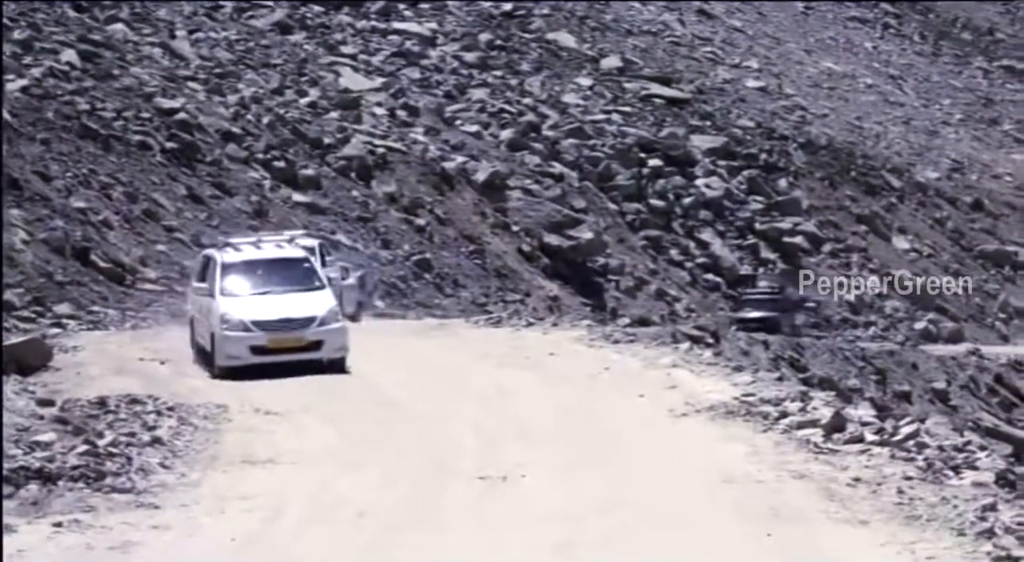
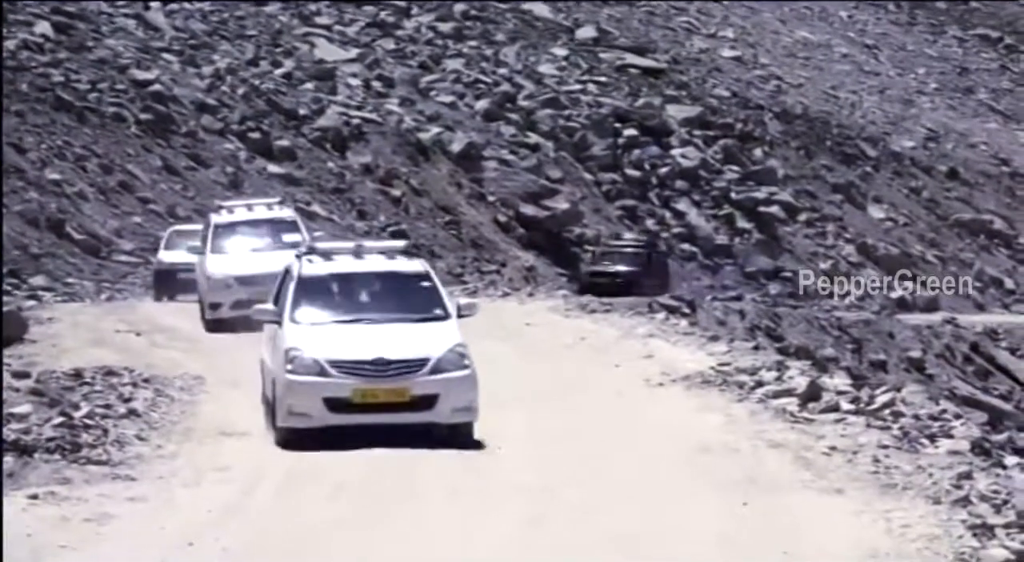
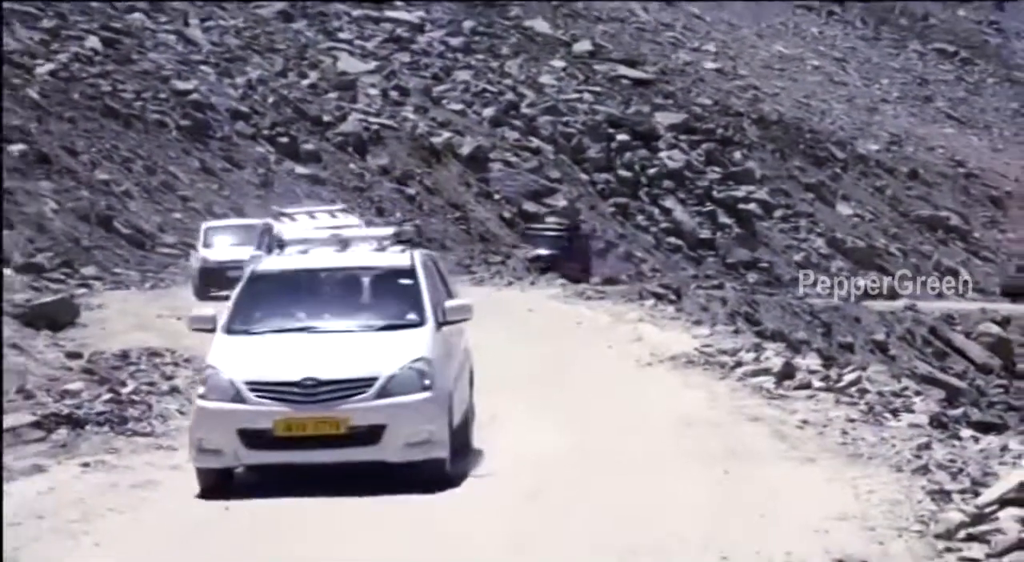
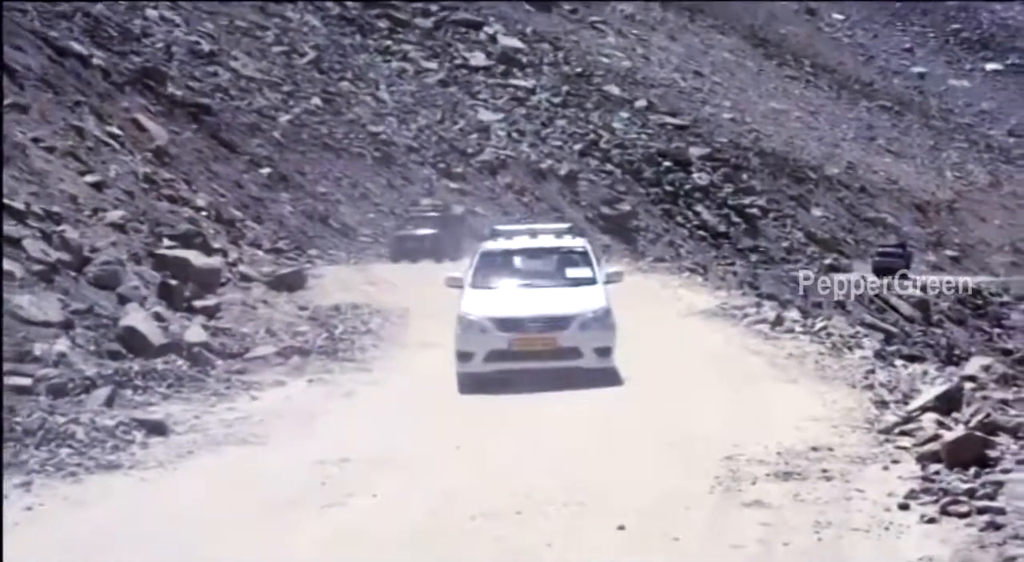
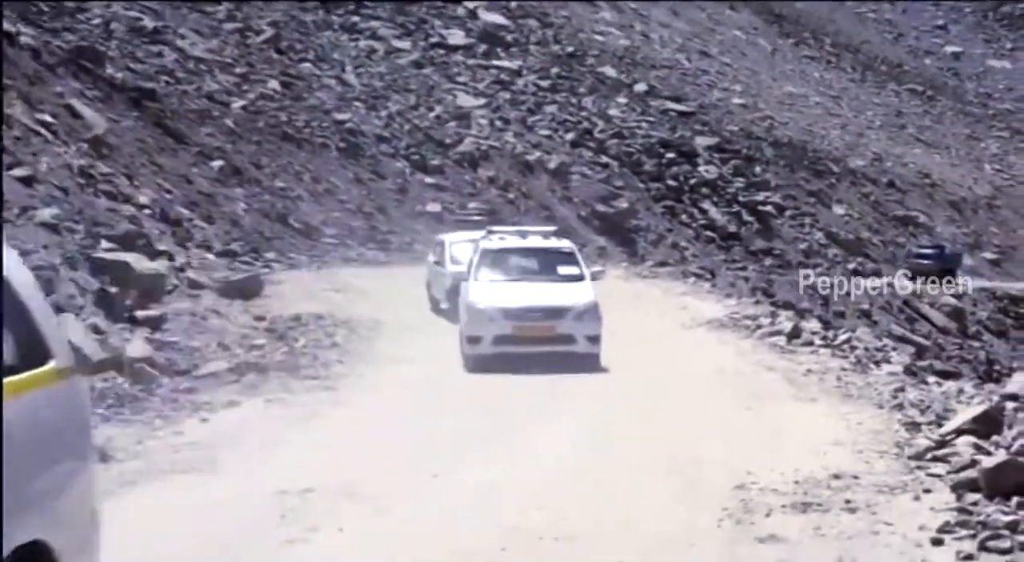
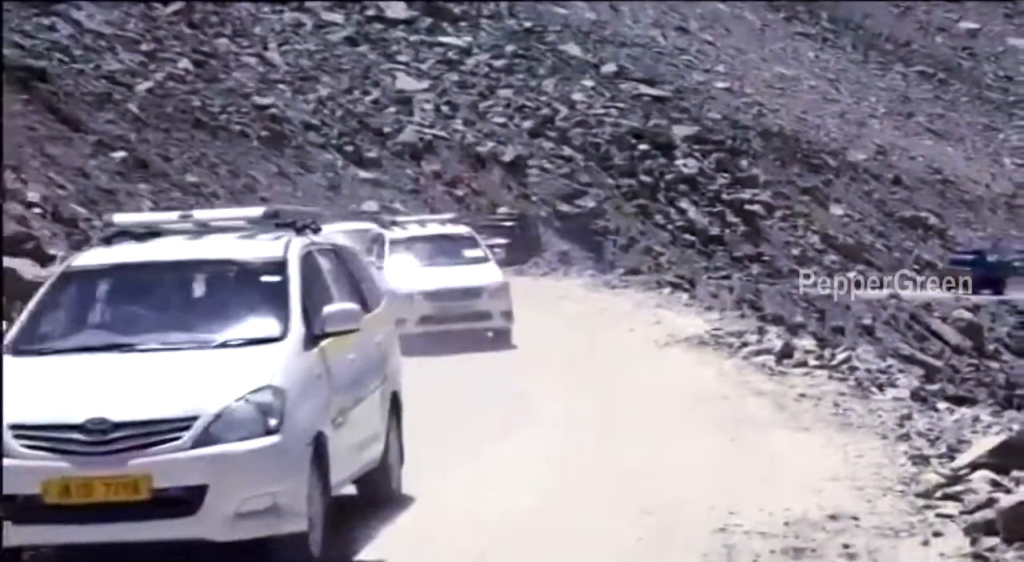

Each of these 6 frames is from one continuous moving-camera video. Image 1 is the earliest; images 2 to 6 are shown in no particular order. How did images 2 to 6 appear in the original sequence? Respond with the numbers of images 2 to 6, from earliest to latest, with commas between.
2, 3, 6, 5, 4
